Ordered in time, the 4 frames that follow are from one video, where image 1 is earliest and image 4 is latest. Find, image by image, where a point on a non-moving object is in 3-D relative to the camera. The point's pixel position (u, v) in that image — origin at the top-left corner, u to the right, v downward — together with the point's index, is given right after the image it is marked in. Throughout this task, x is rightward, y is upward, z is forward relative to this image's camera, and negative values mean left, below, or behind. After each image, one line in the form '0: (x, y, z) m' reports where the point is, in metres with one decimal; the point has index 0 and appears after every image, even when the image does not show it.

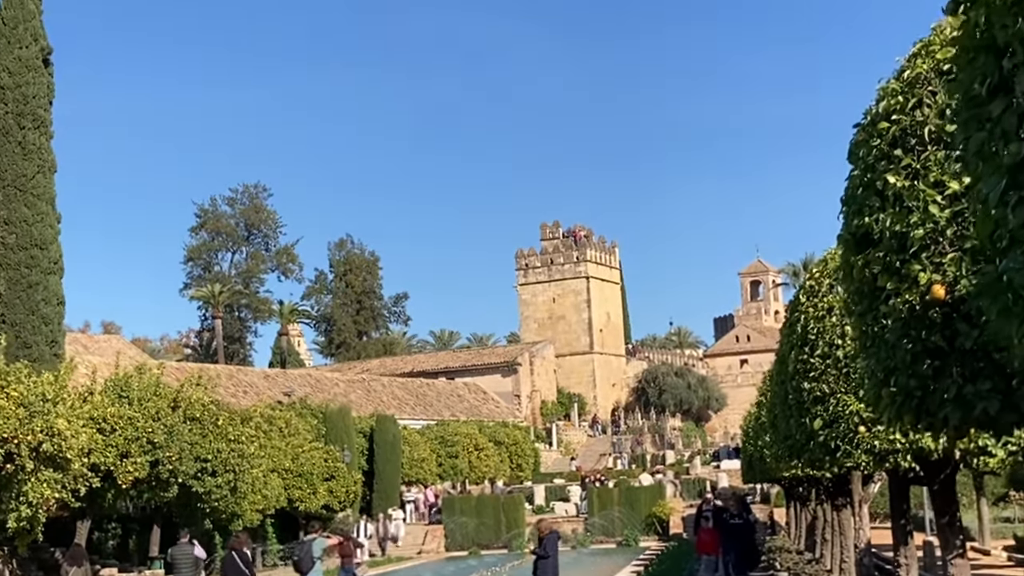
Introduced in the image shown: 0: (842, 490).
0: (+4.1, -2.6, +15.8) m
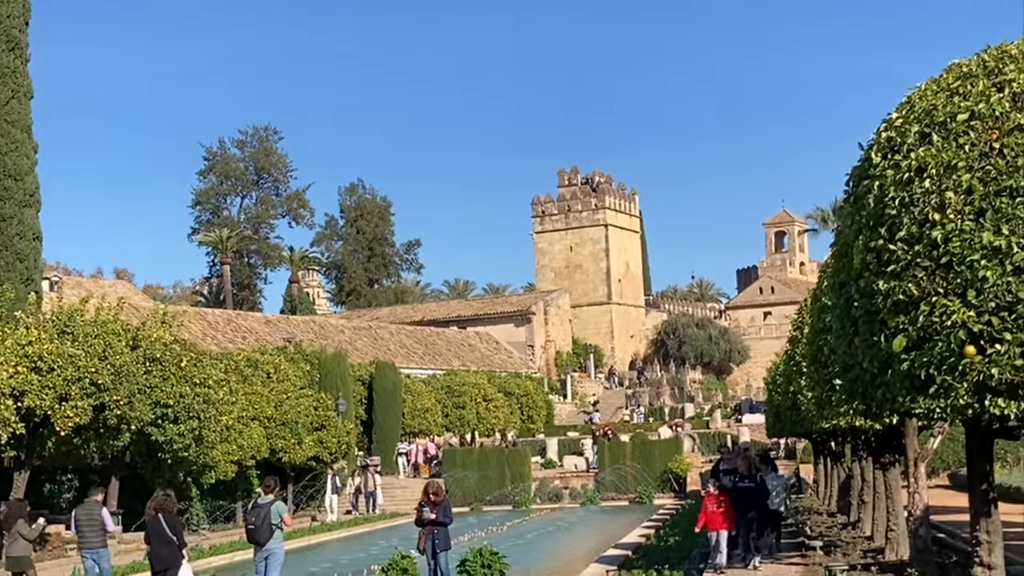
0: (+3.9, -1.7, +13.2) m
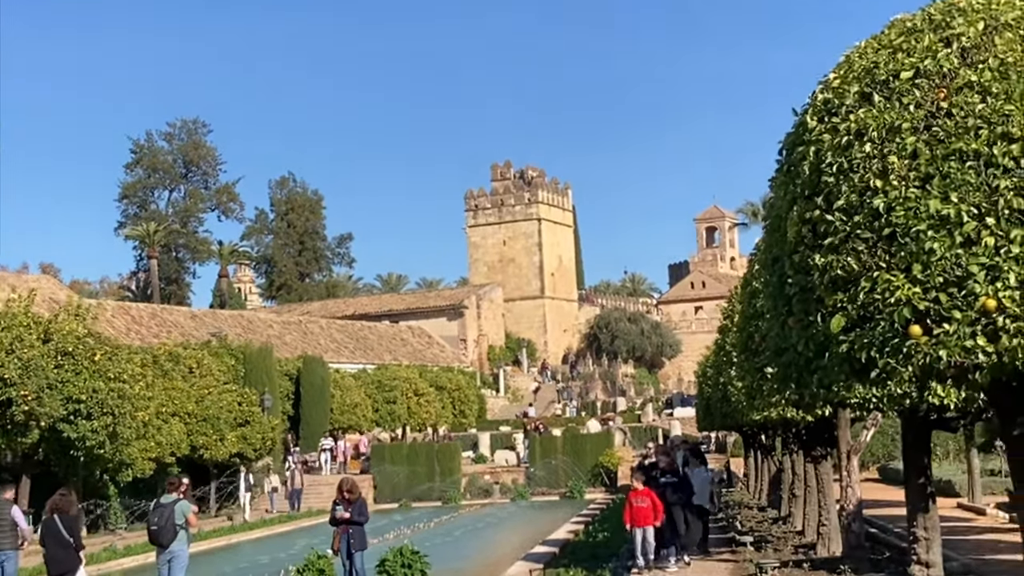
0: (+3.2, -1.5, +12.8) m
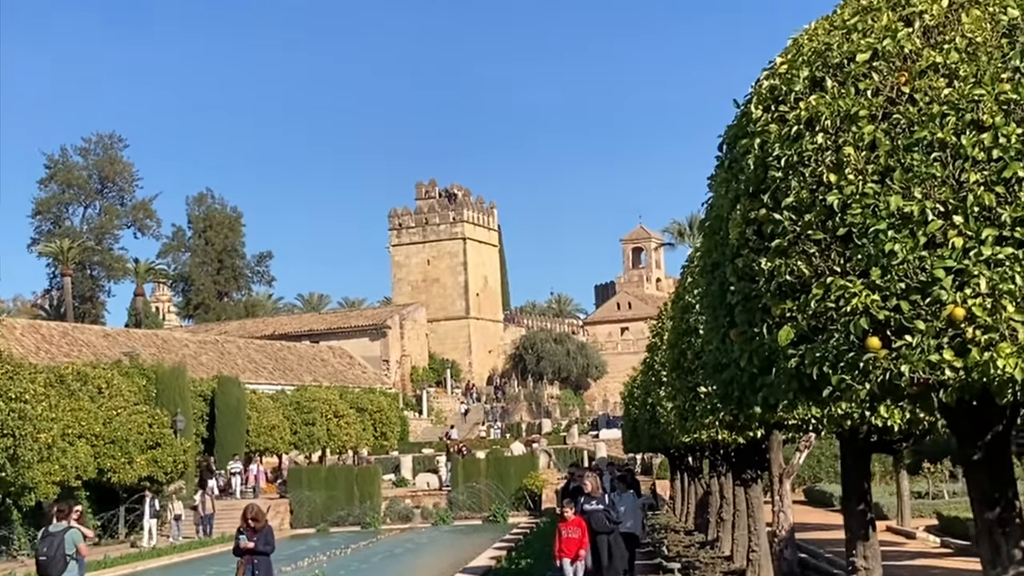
0: (+2.3, -1.7, +12.3) m
